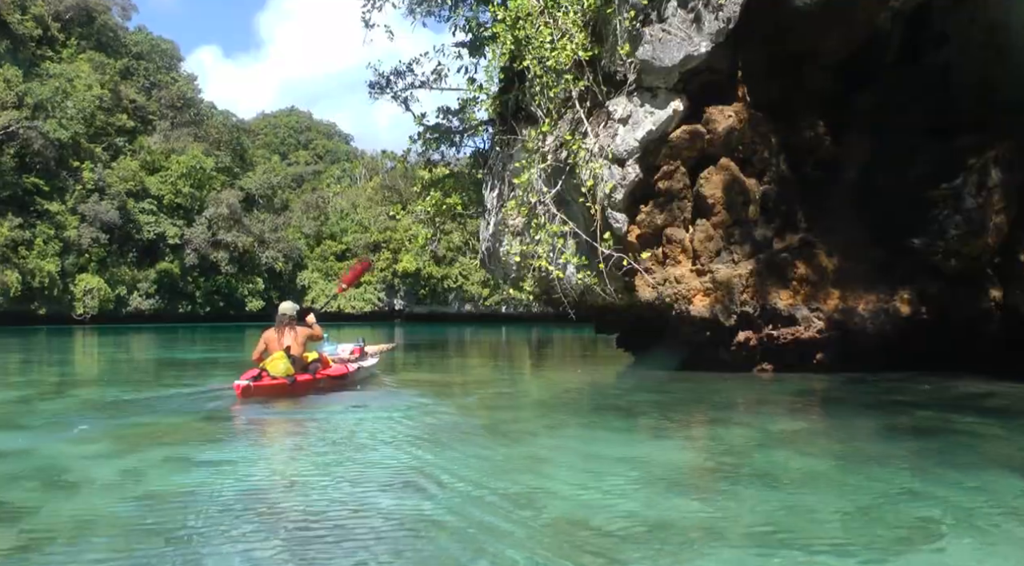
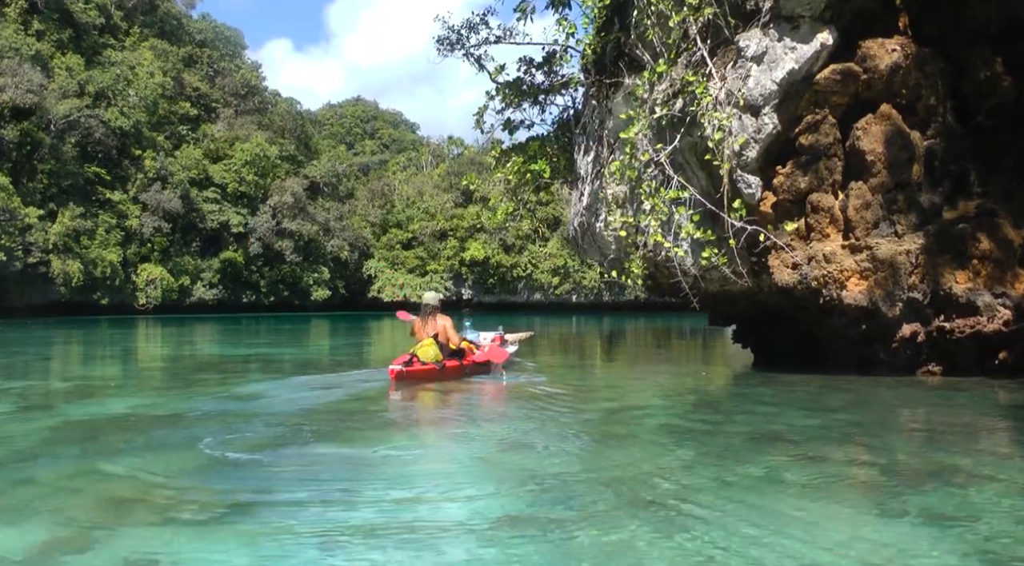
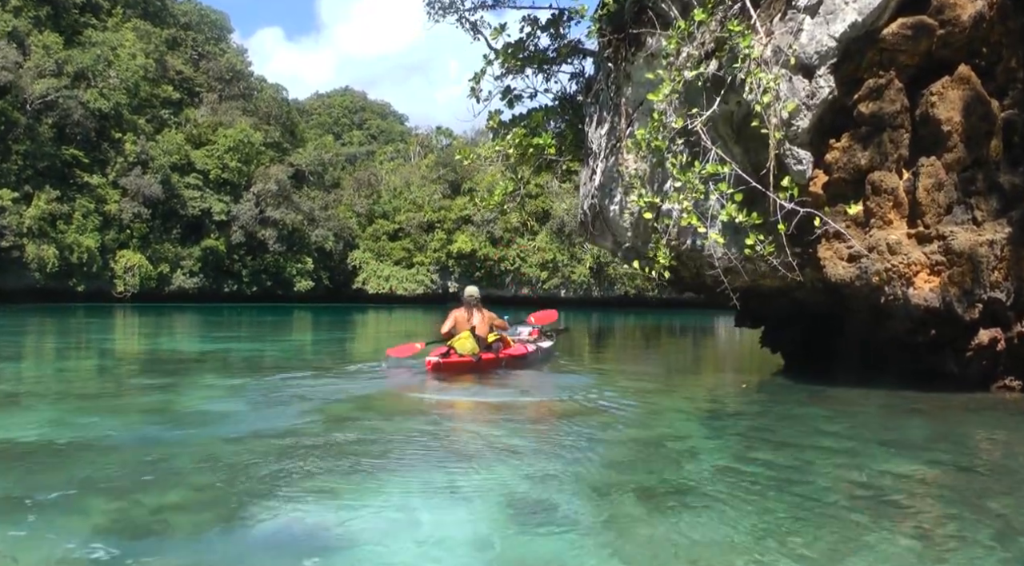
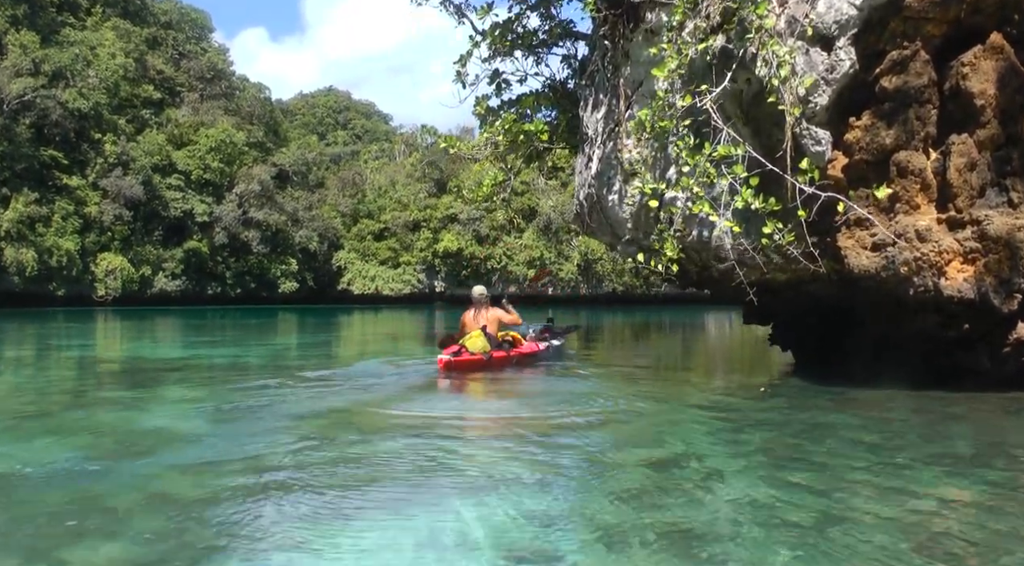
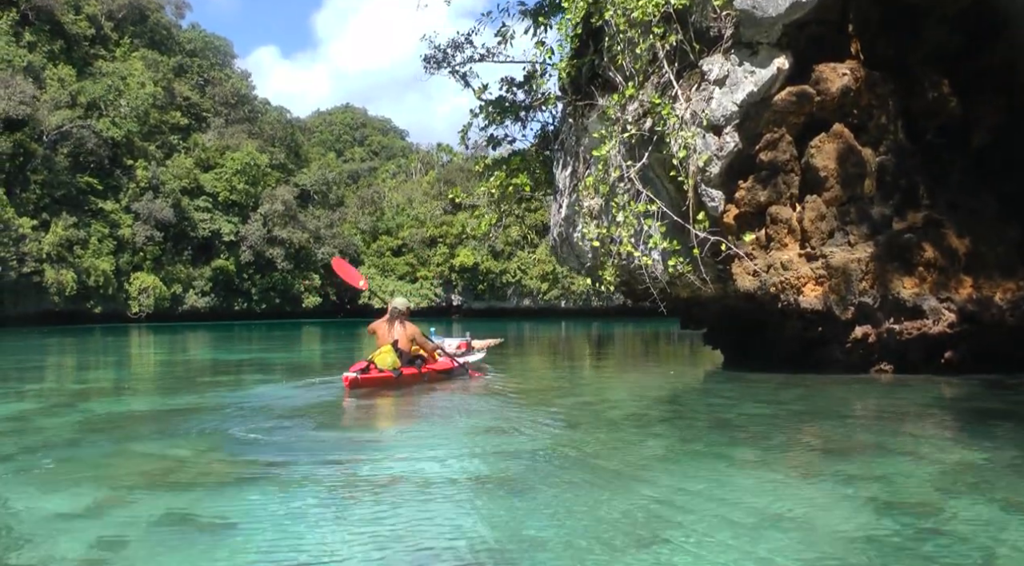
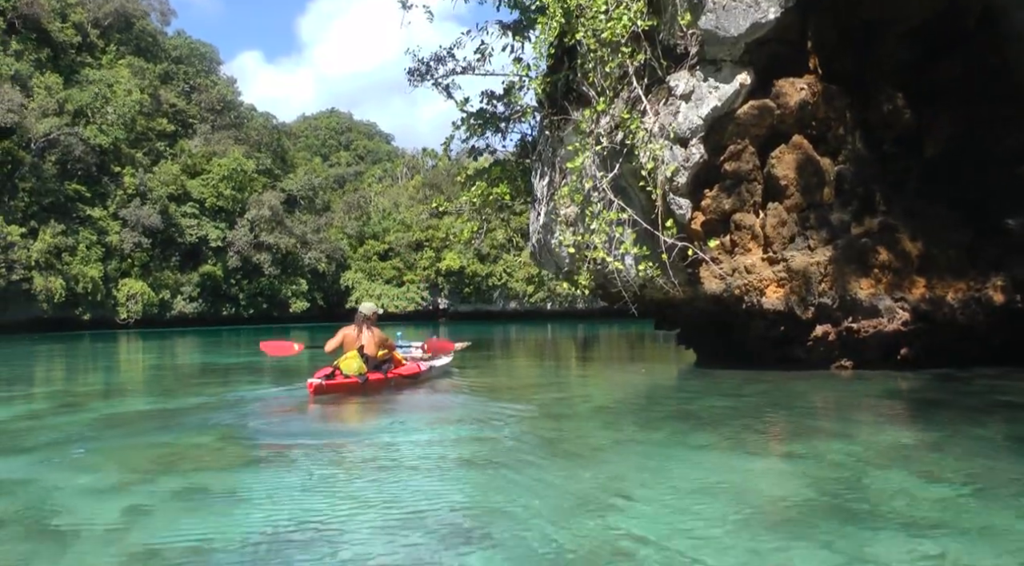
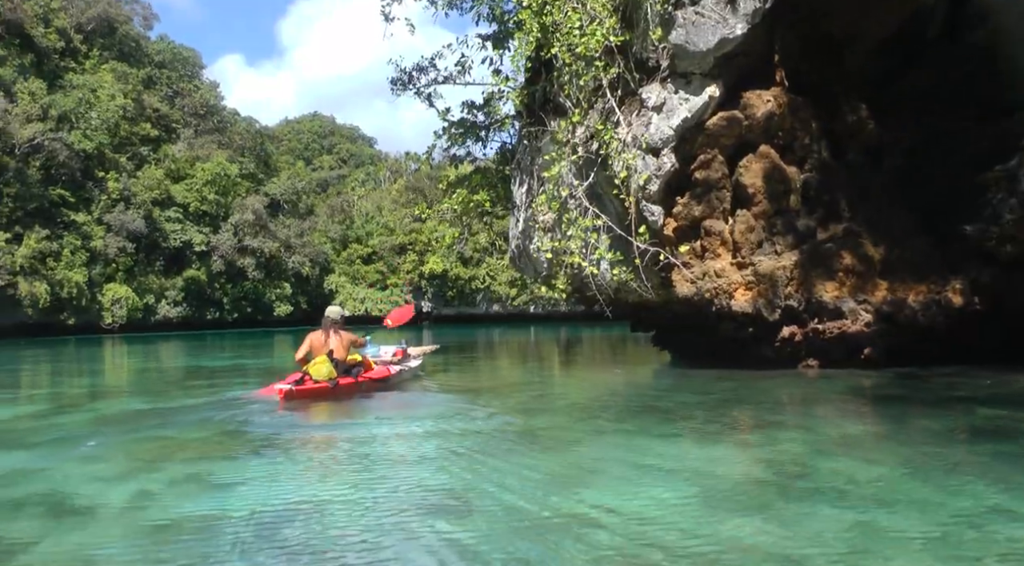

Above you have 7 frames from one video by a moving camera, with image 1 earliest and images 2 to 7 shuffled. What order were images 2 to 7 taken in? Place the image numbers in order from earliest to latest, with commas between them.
7, 6, 5, 2, 3, 4
